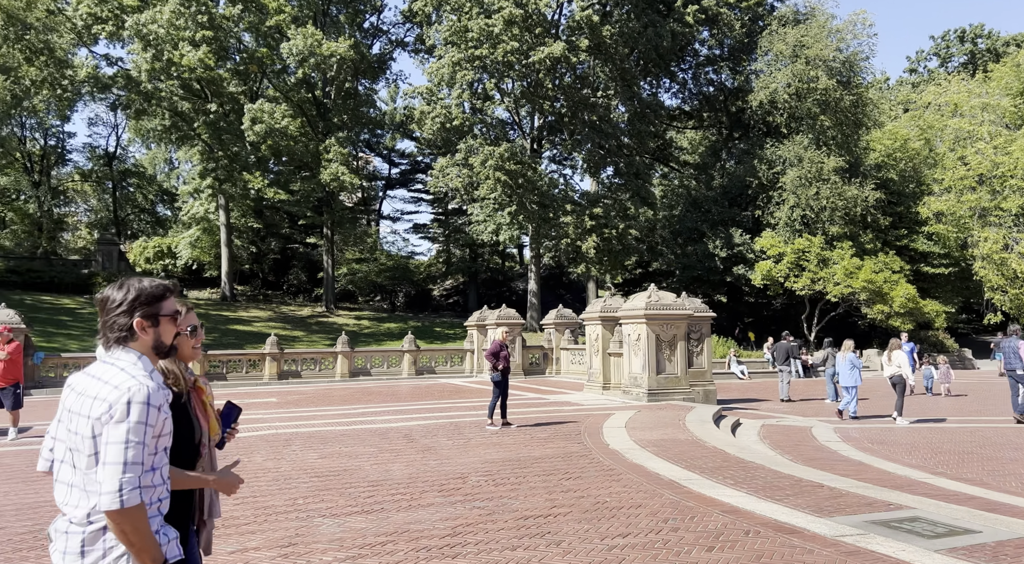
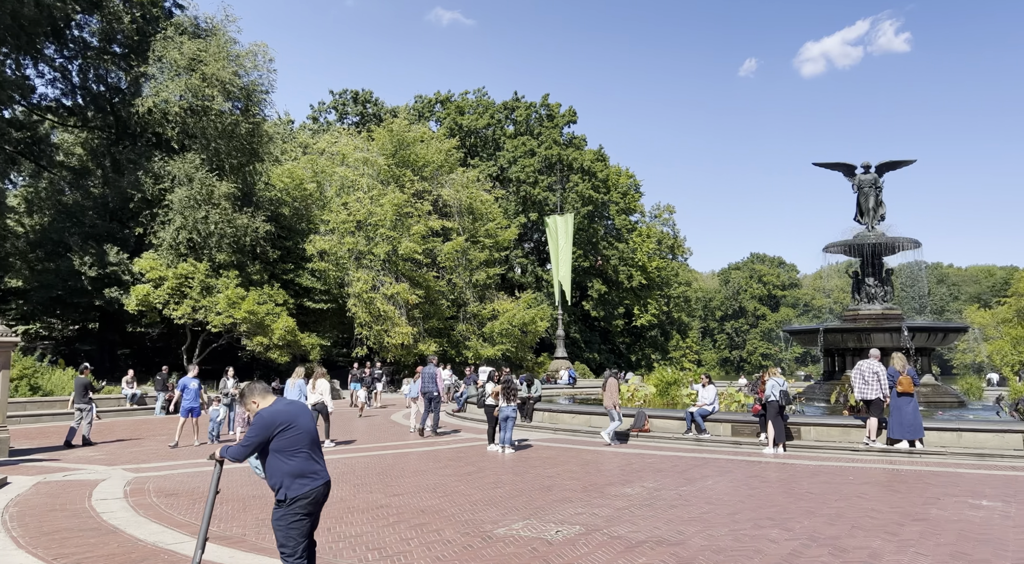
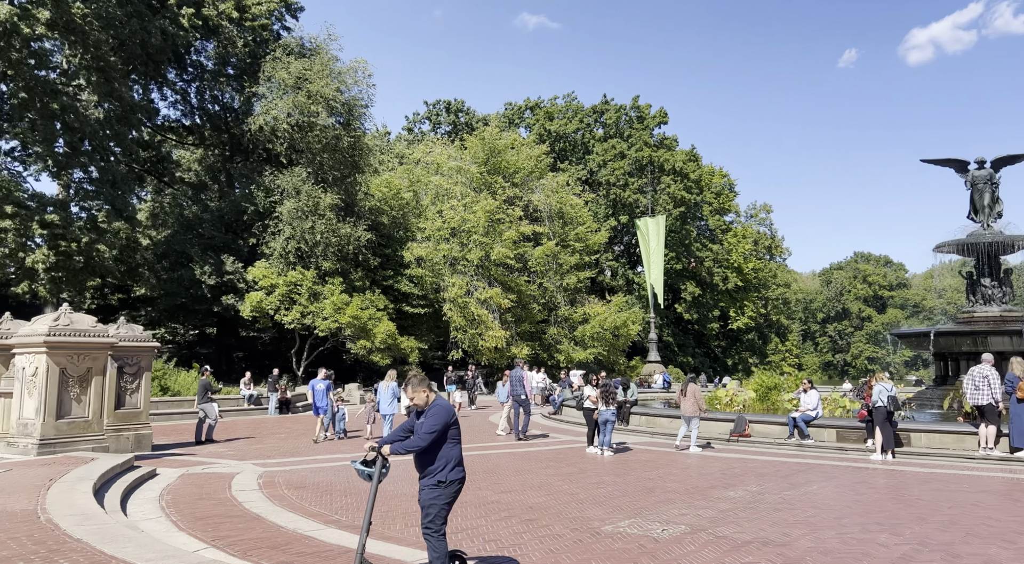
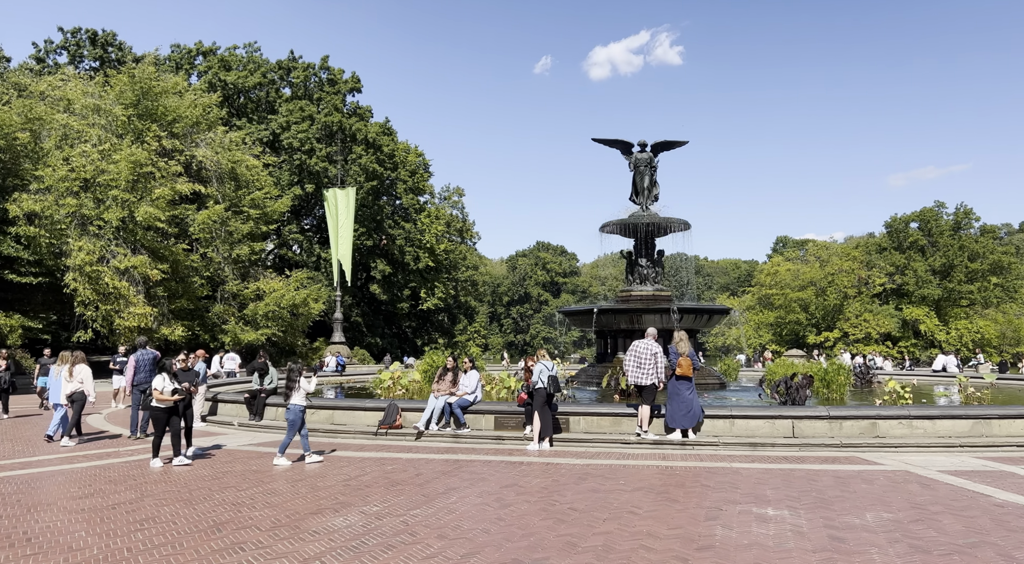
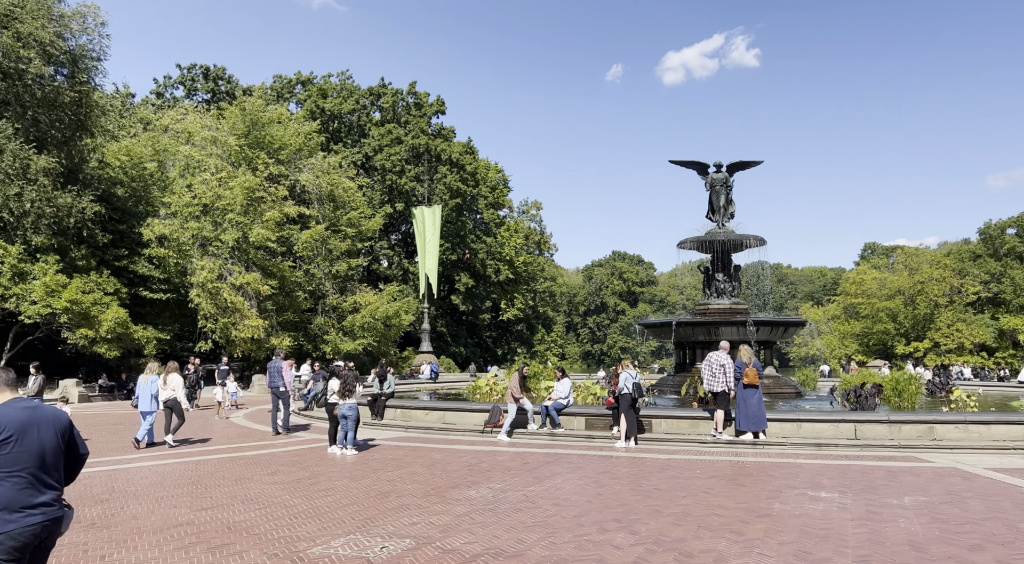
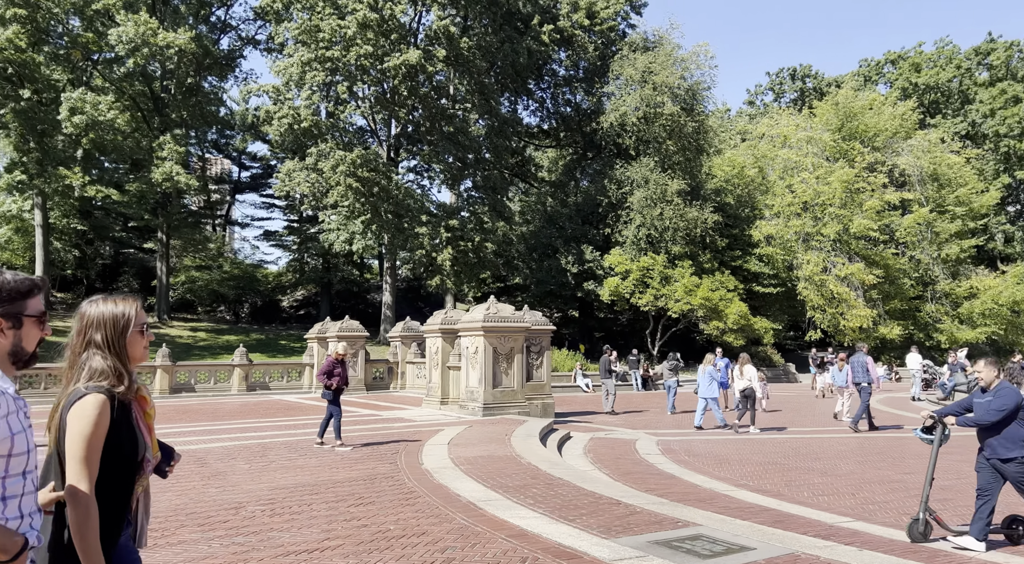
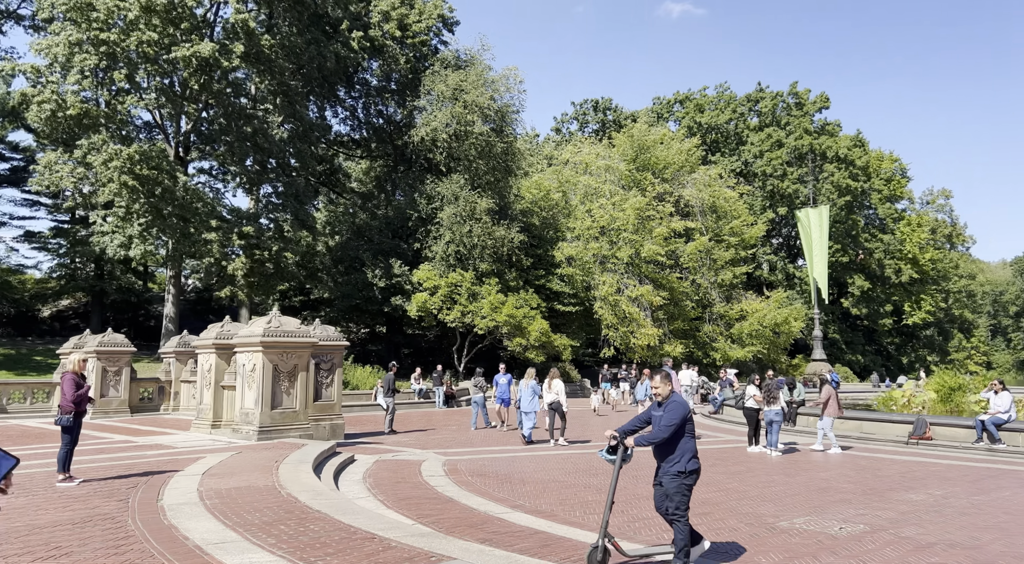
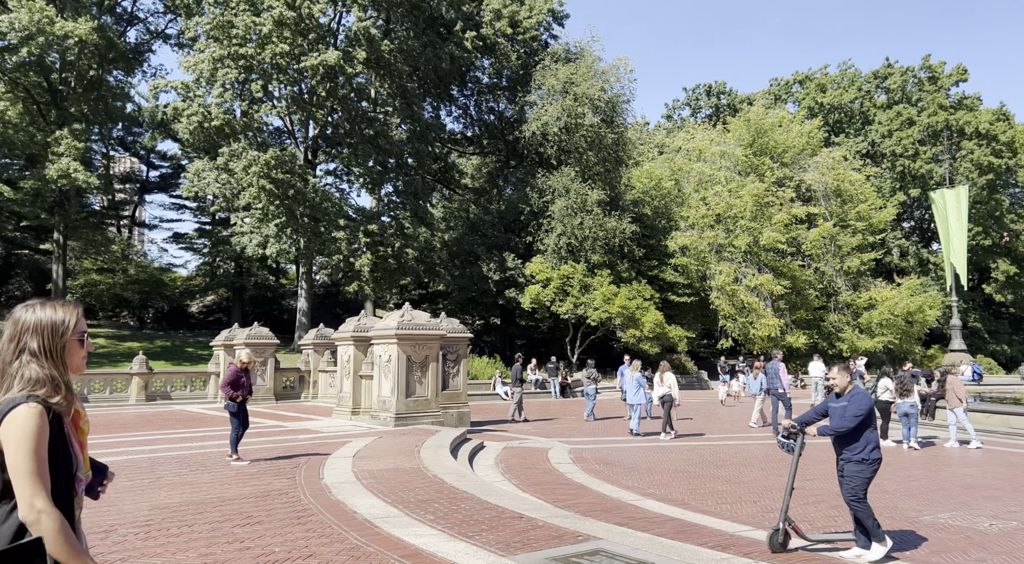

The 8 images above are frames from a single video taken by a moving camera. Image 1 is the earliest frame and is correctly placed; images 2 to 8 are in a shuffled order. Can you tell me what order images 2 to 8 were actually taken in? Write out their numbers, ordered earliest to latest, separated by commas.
6, 8, 7, 3, 2, 5, 4
